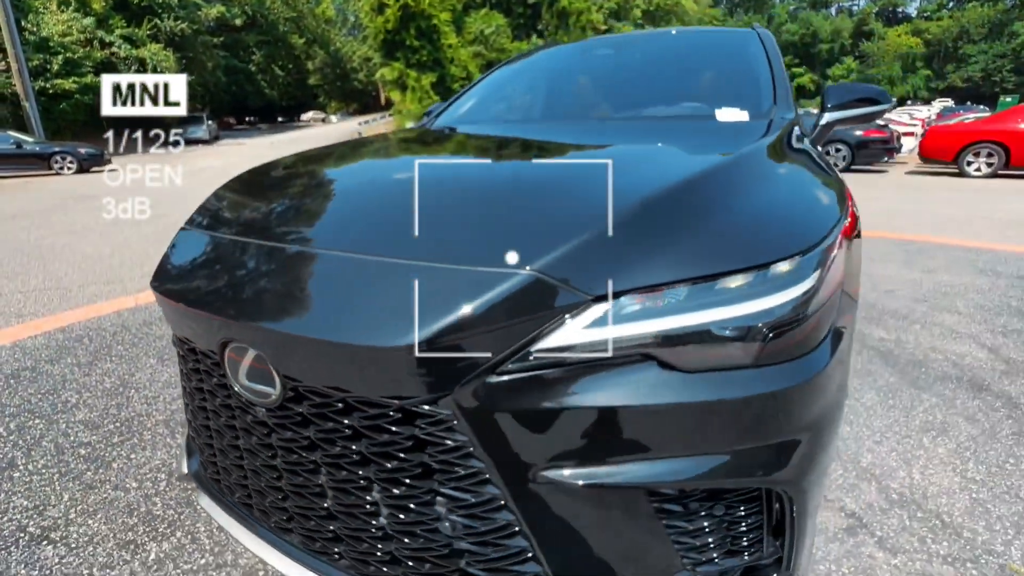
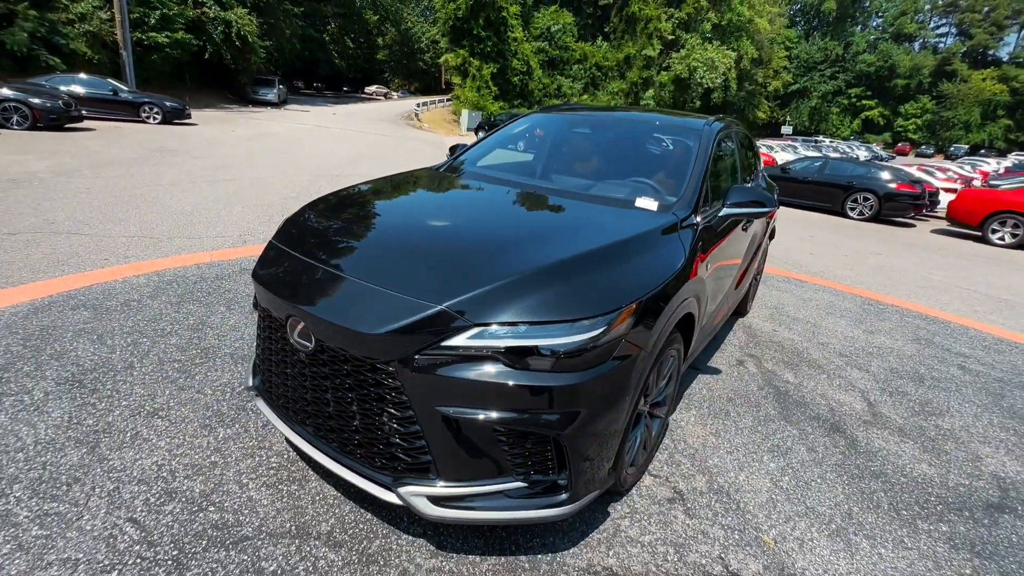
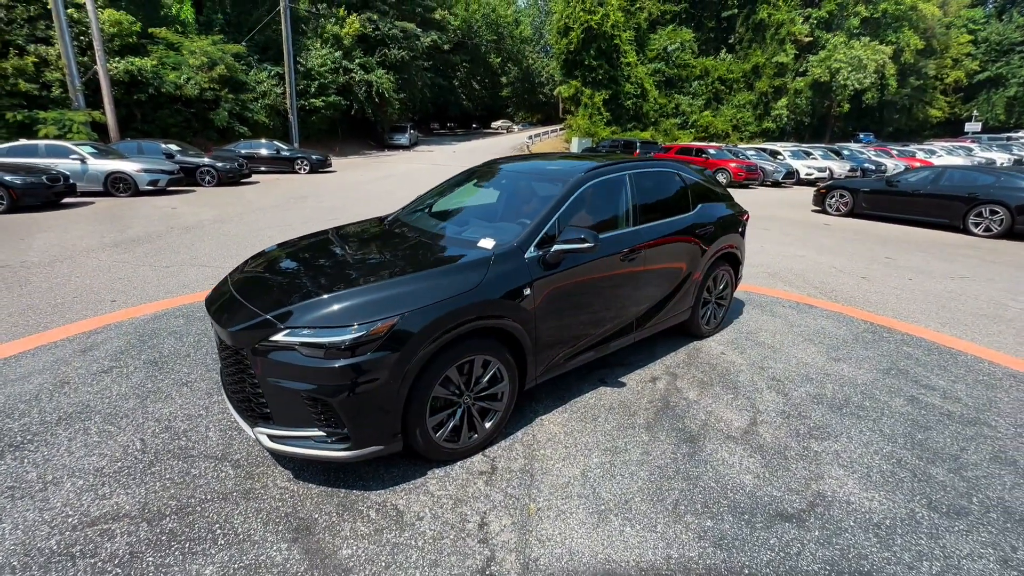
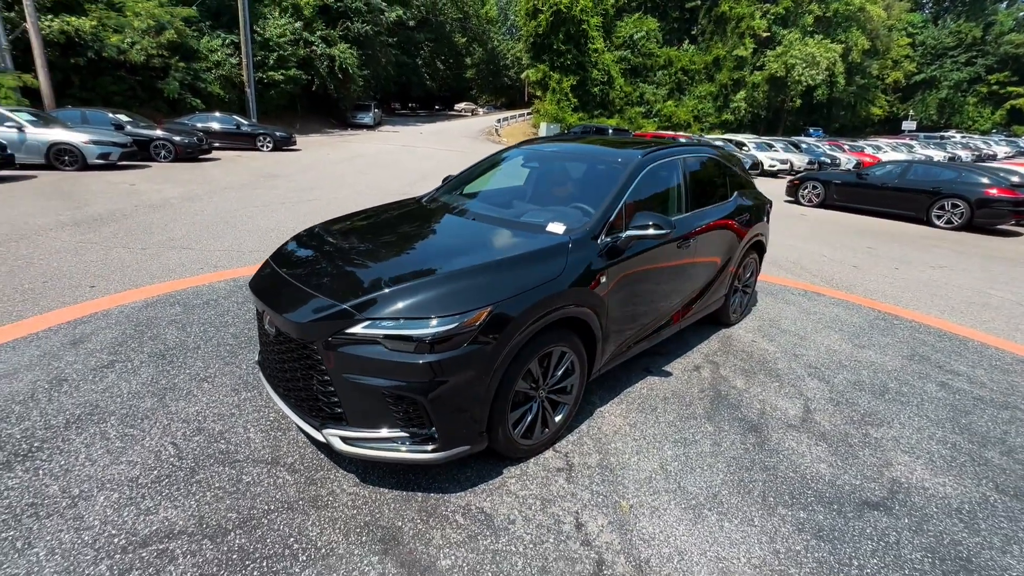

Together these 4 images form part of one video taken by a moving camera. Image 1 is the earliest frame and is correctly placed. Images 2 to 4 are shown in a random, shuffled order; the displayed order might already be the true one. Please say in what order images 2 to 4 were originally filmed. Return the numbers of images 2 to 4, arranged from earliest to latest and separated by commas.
2, 4, 3
